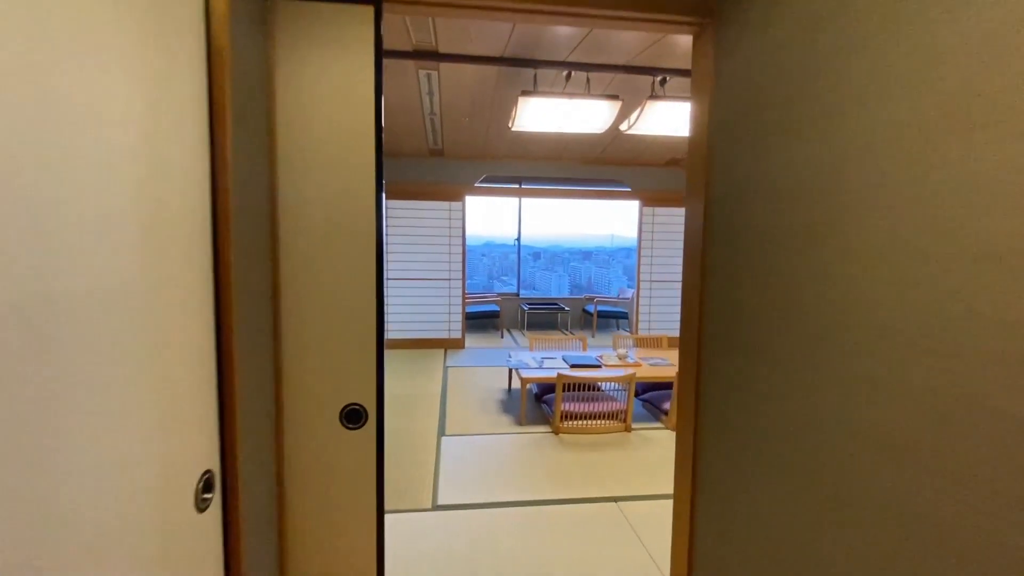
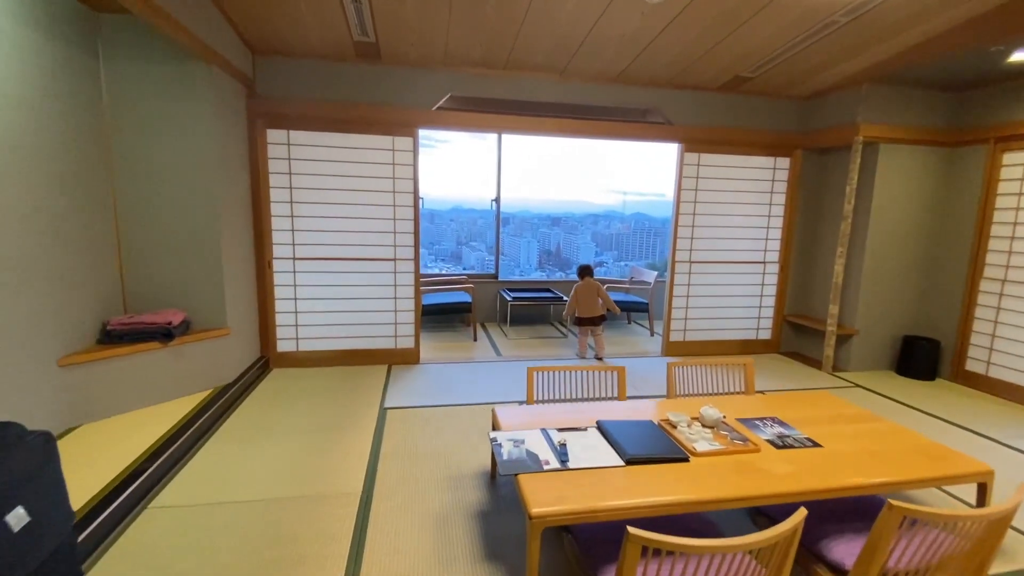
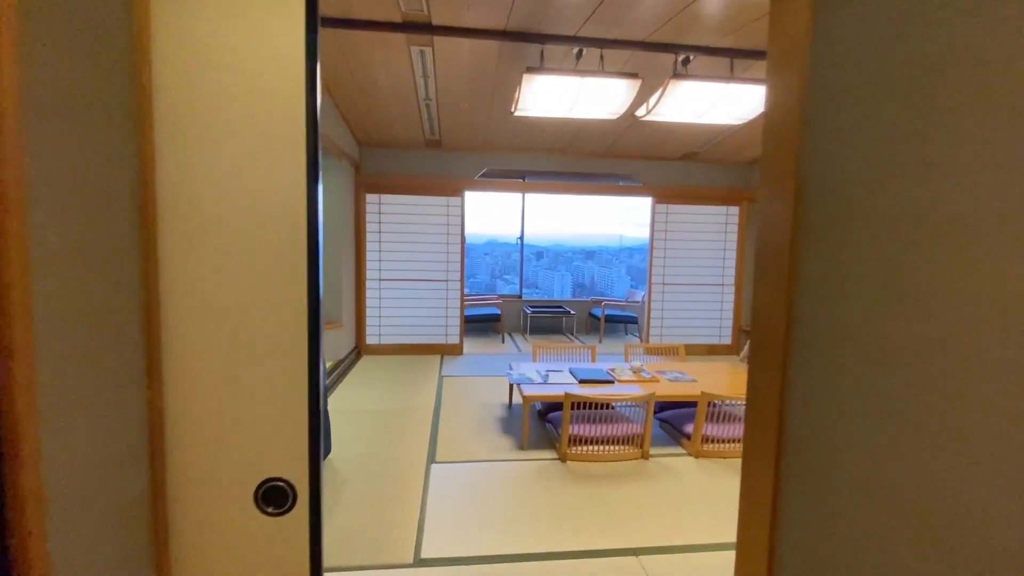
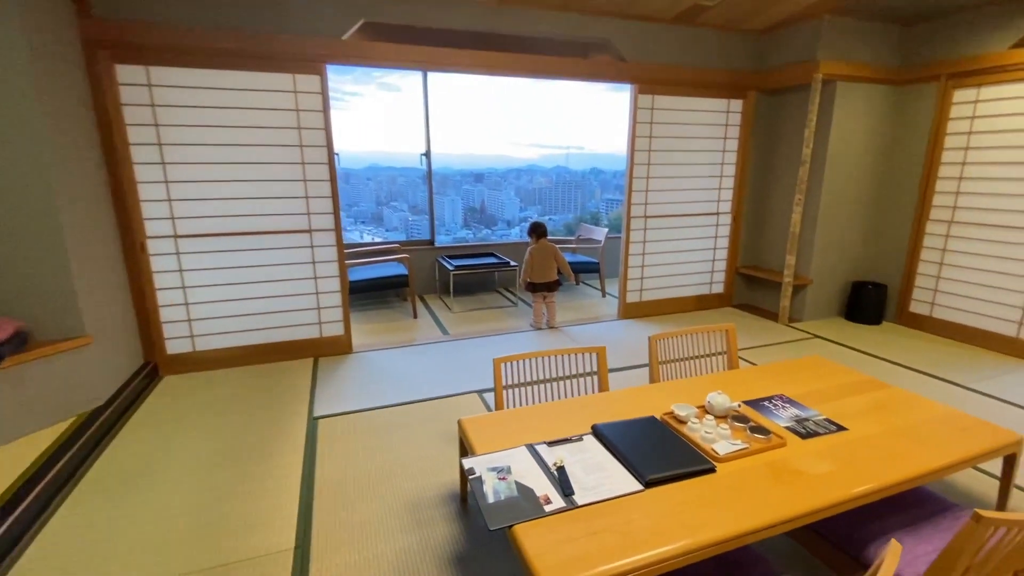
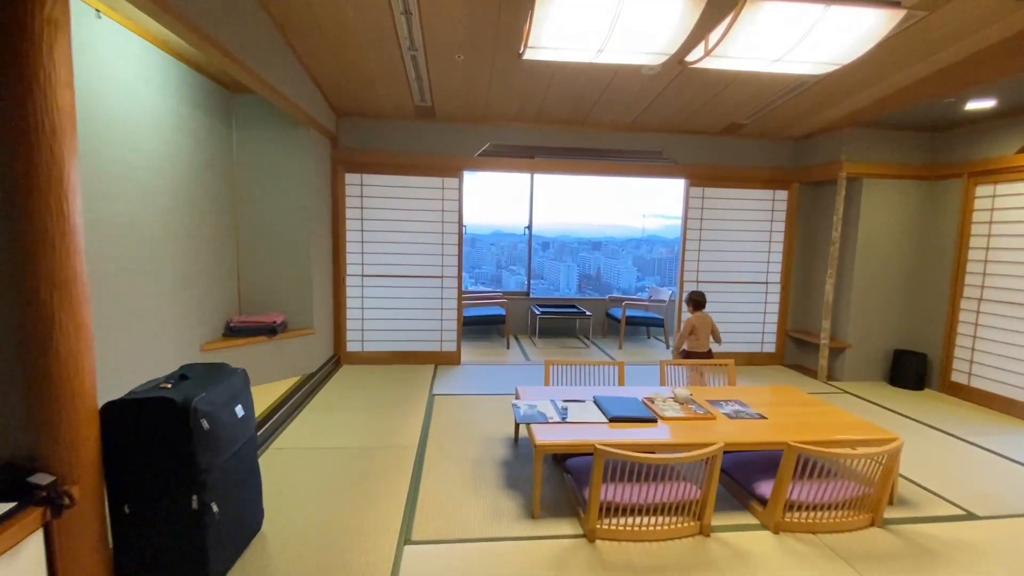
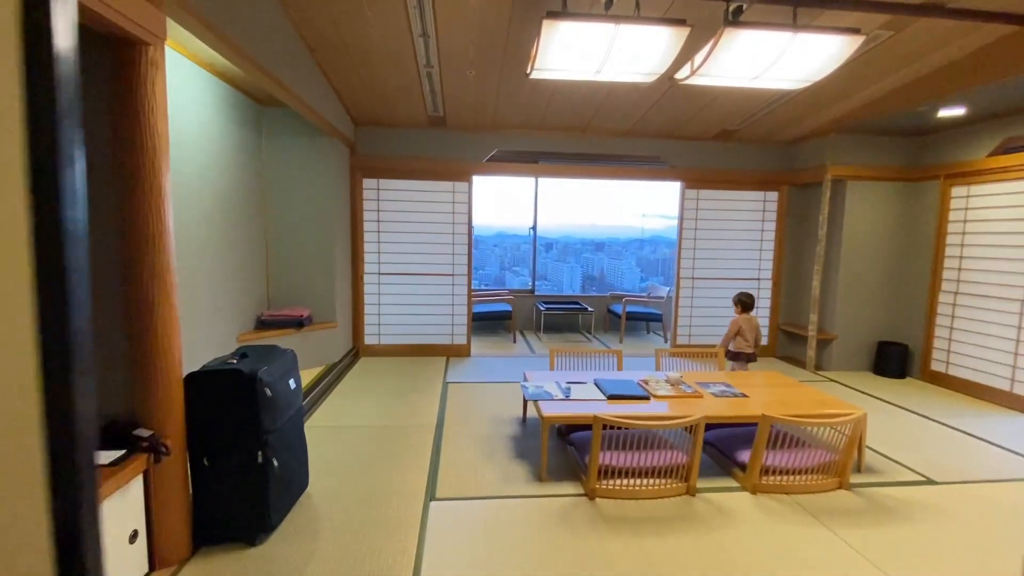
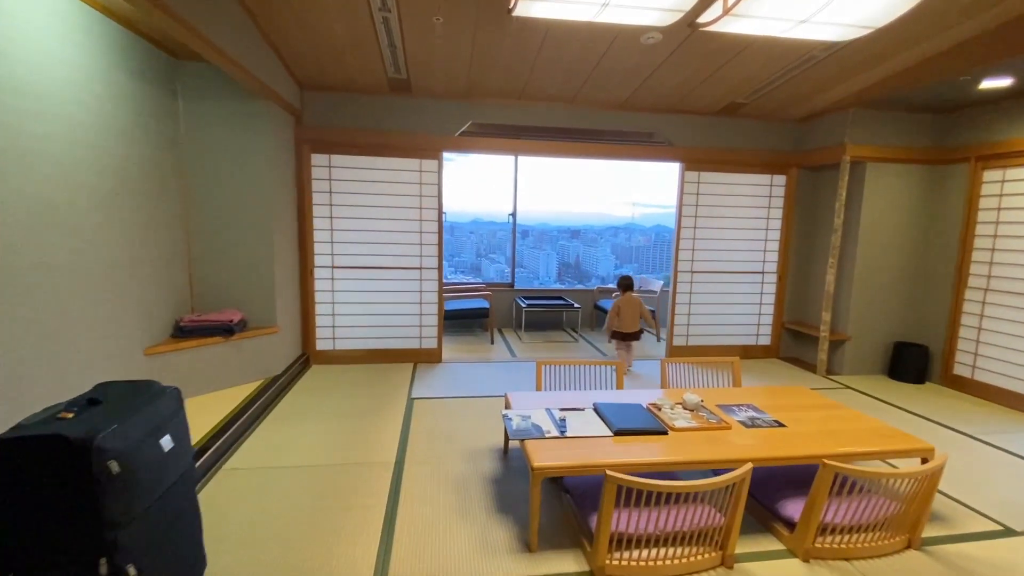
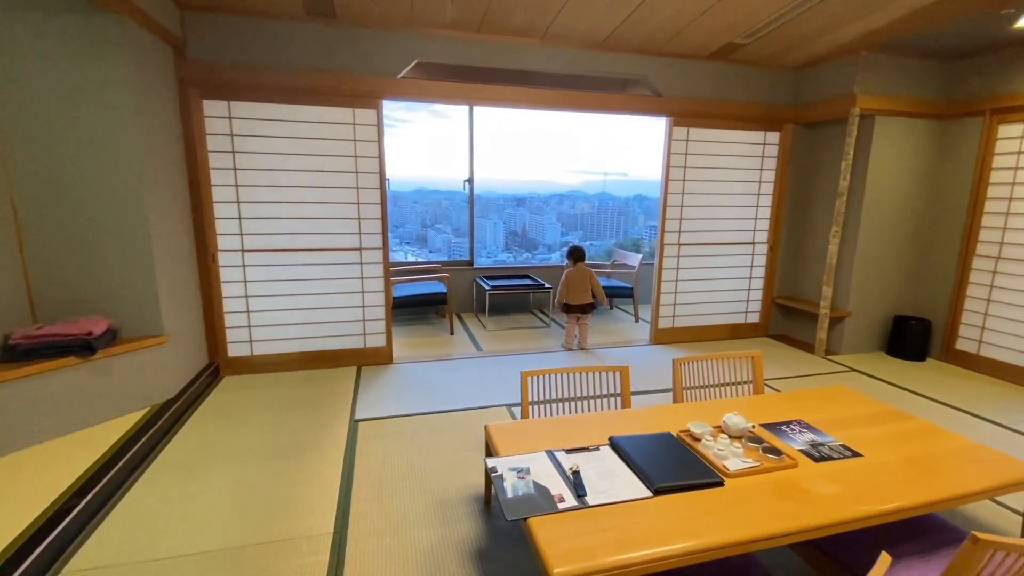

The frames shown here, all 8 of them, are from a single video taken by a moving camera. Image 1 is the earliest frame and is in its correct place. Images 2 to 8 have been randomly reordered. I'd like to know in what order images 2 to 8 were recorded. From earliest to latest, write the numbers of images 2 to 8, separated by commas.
3, 6, 5, 7, 2, 8, 4
